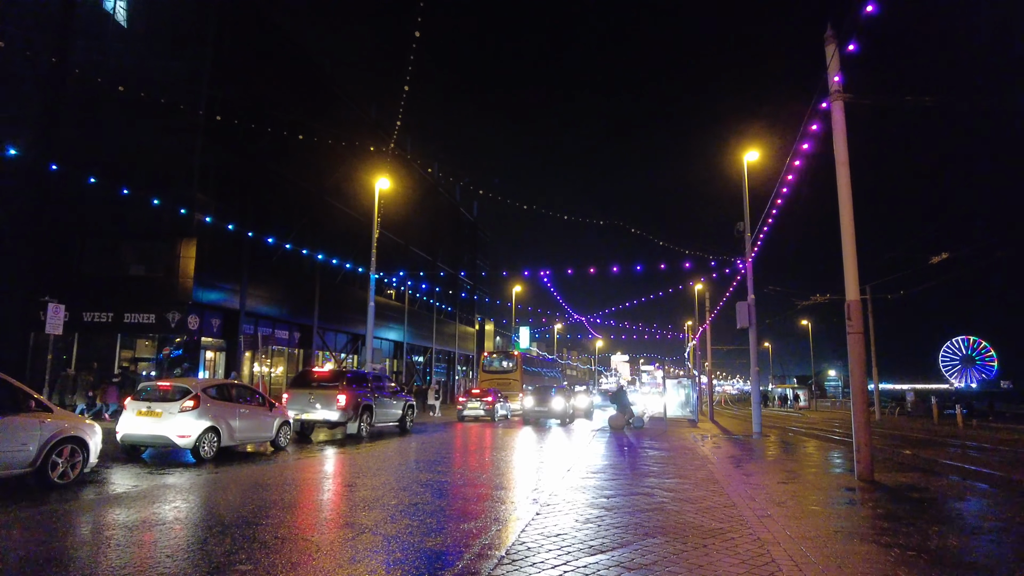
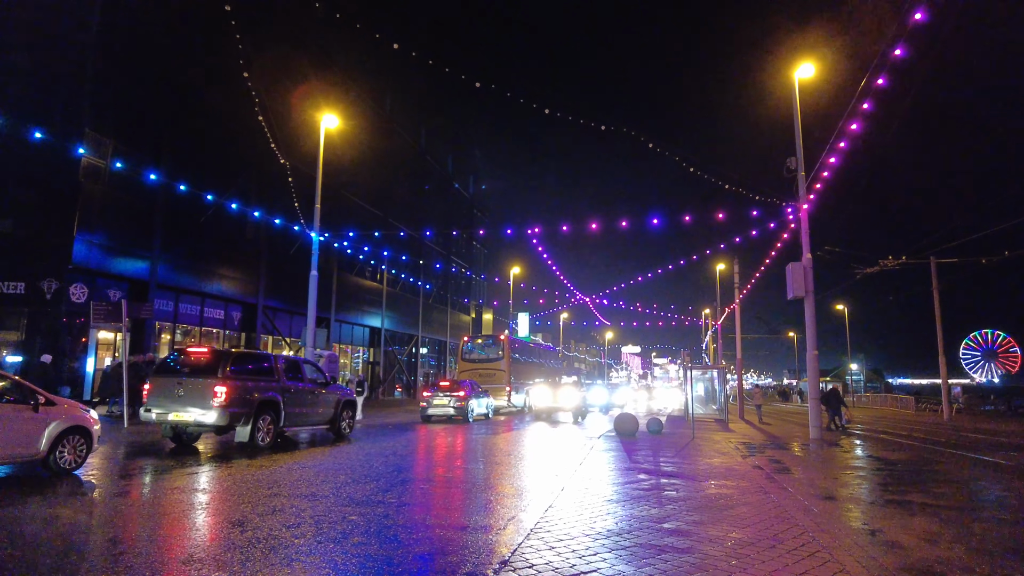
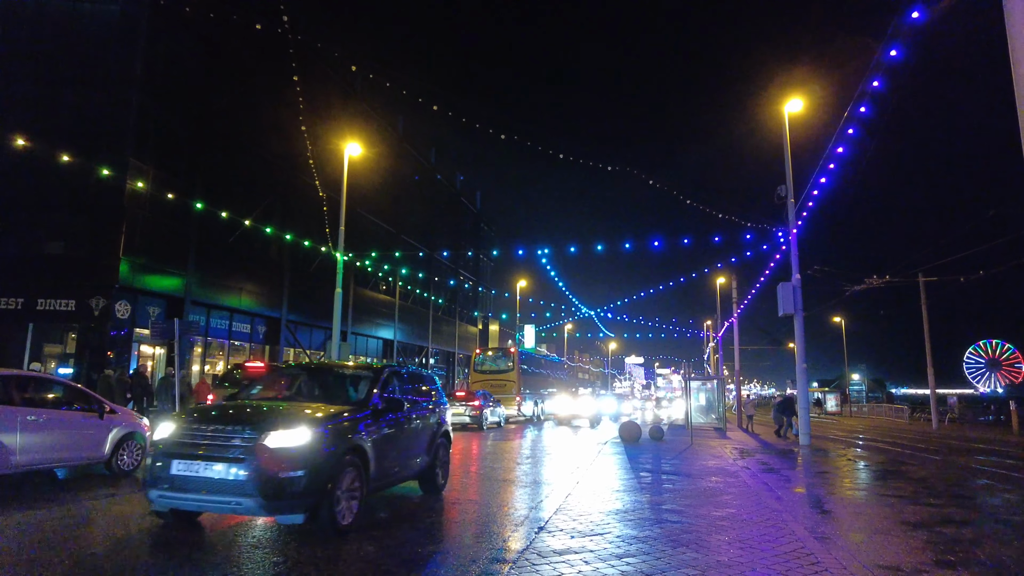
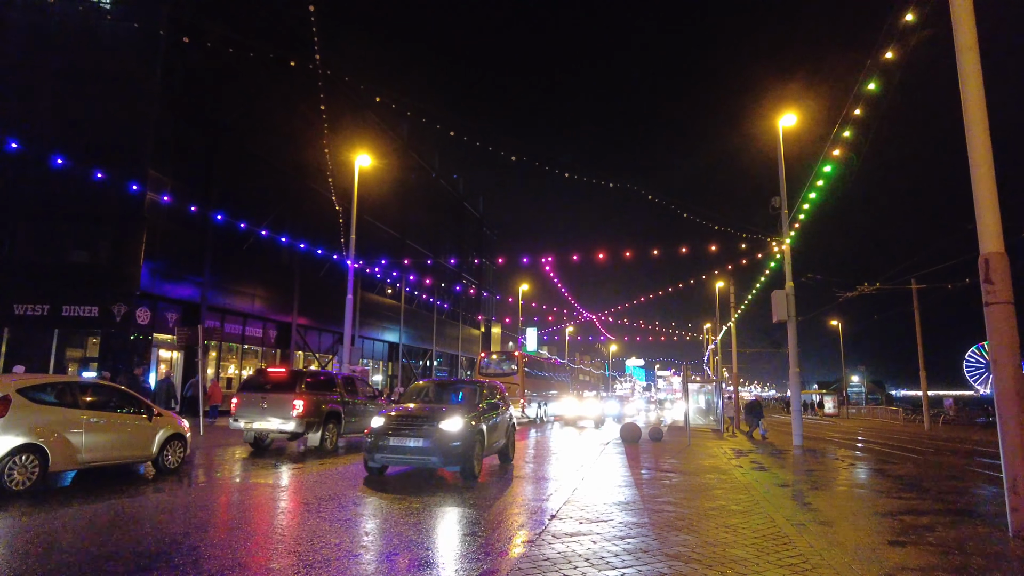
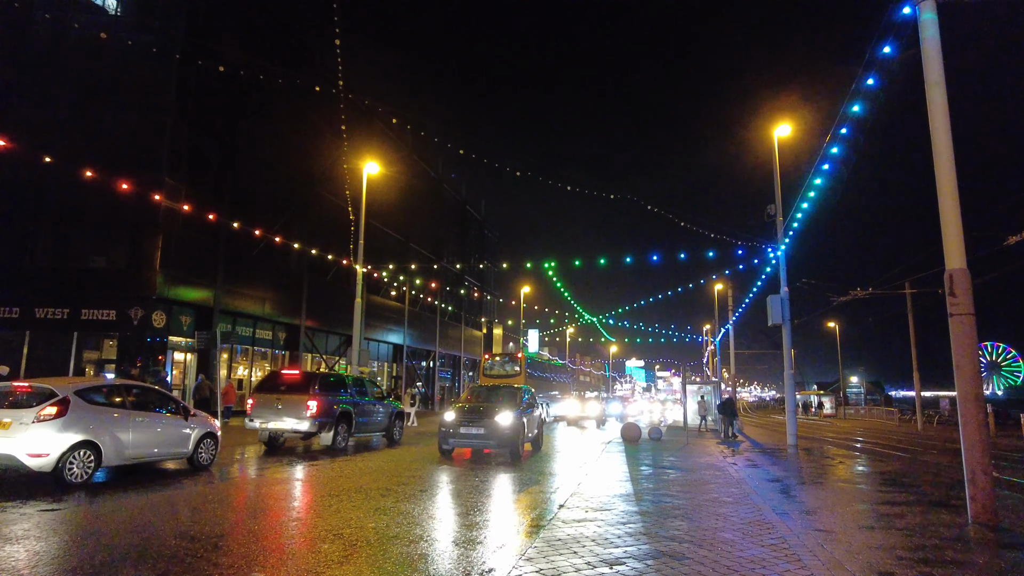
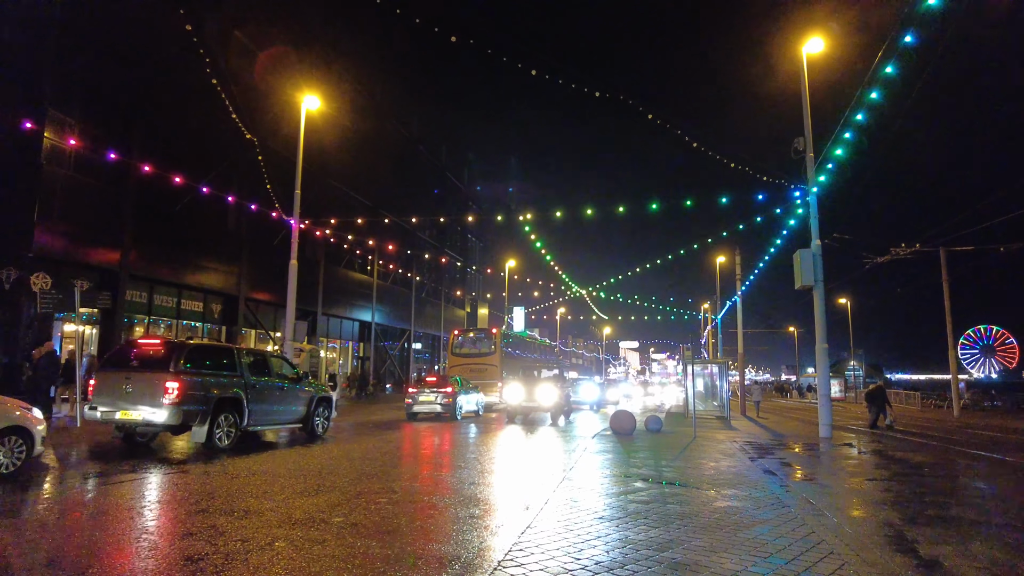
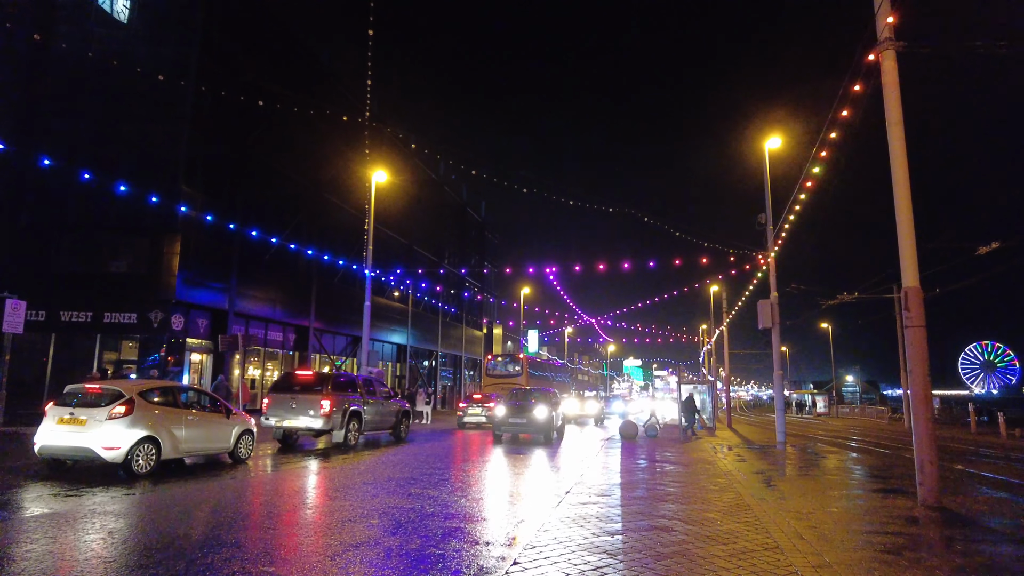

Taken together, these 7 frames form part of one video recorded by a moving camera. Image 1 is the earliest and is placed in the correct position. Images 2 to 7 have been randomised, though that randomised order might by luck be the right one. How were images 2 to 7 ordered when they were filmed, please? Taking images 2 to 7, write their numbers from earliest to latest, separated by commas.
7, 5, 4, 3, 2, 6
